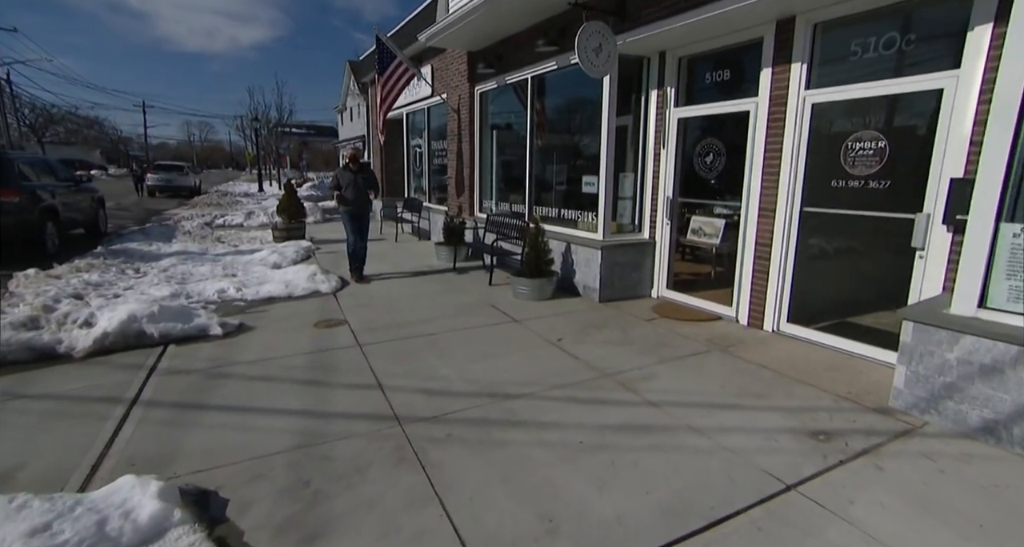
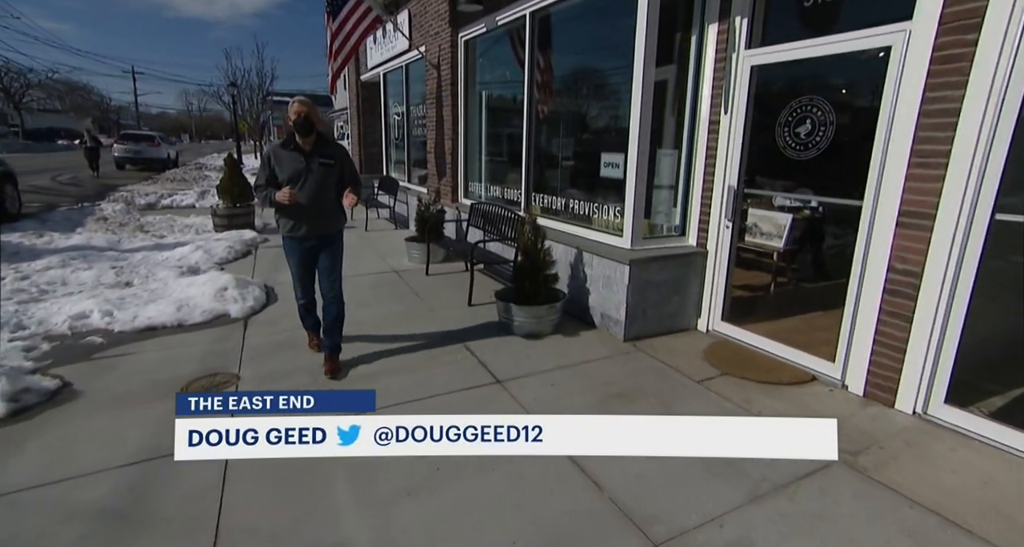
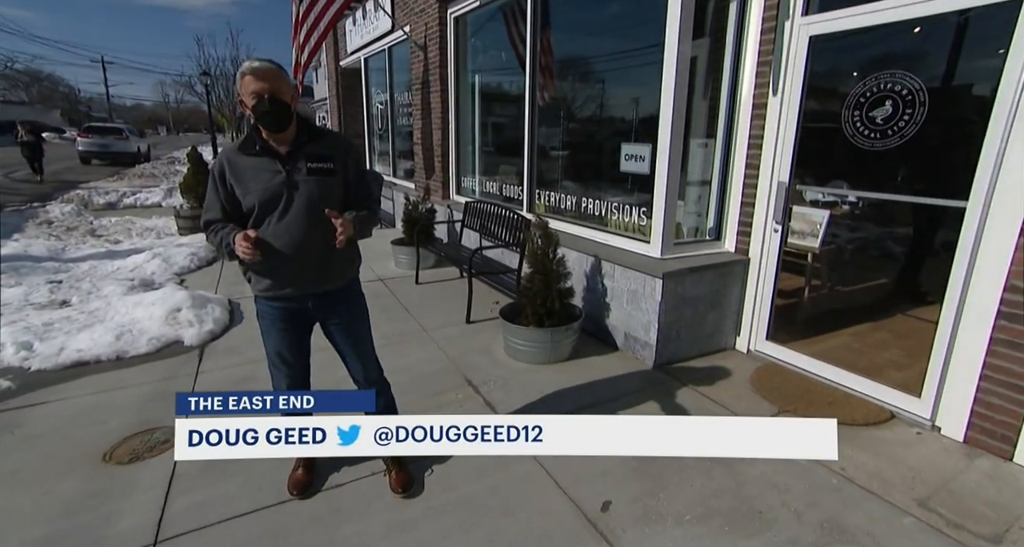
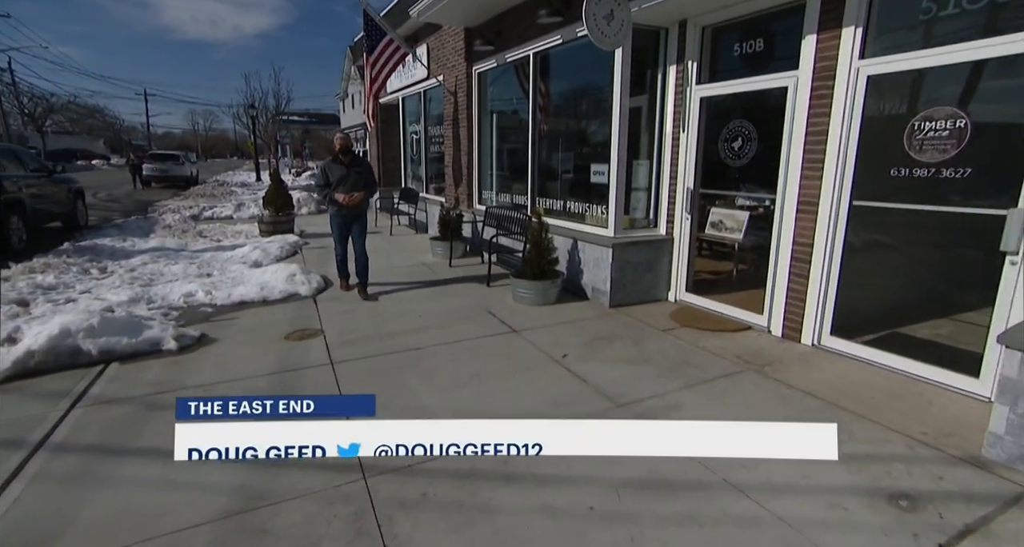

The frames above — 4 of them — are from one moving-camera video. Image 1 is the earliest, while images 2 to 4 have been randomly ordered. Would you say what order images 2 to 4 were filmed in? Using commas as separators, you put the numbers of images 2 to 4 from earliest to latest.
4, 2, 3
